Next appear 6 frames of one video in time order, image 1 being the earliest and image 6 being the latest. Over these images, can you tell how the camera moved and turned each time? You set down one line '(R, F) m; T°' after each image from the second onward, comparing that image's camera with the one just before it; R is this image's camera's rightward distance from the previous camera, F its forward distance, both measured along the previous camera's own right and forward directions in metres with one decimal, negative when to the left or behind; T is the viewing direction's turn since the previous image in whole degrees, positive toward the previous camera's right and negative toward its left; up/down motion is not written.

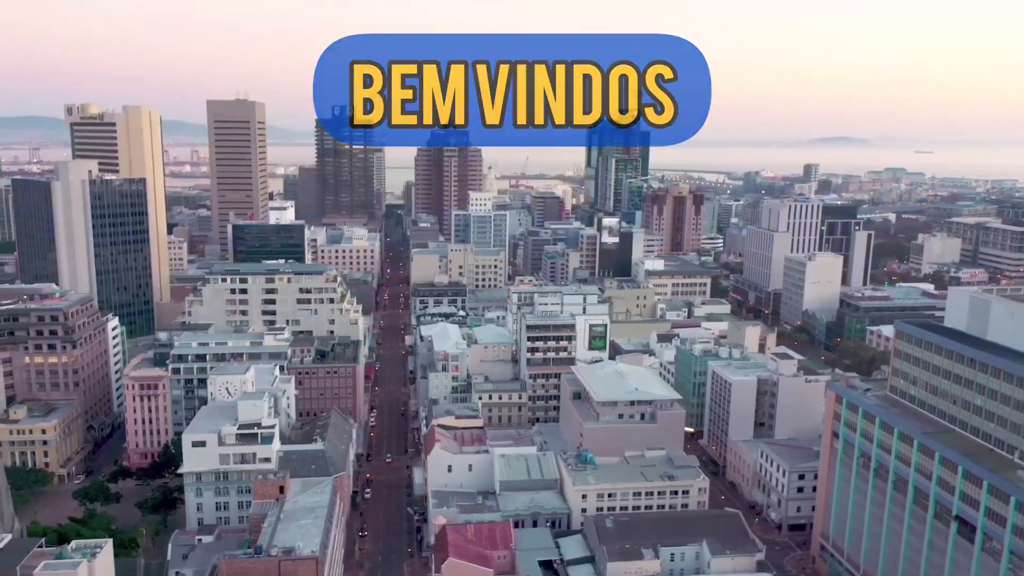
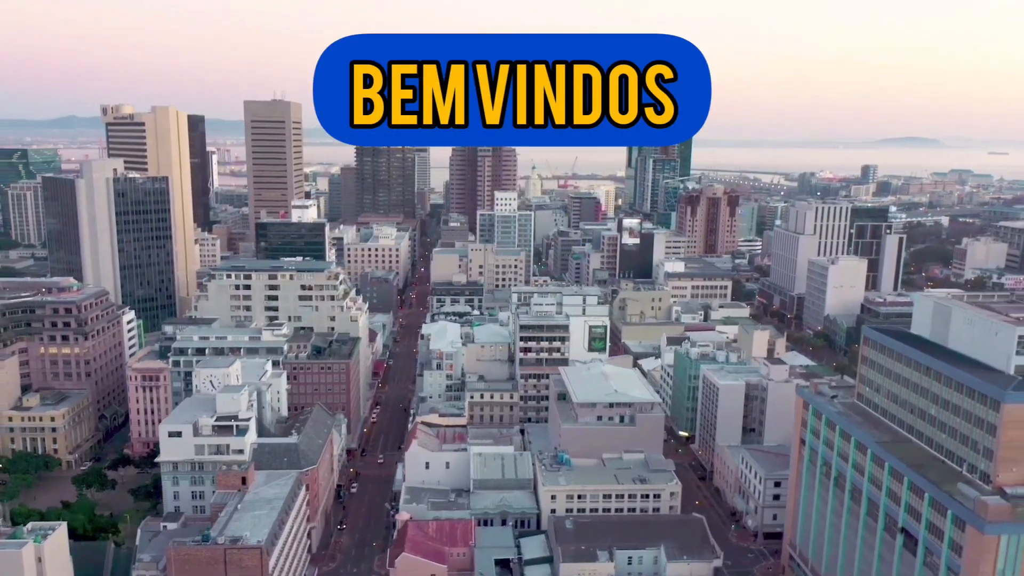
(+4.8, 0.0) m; -4°
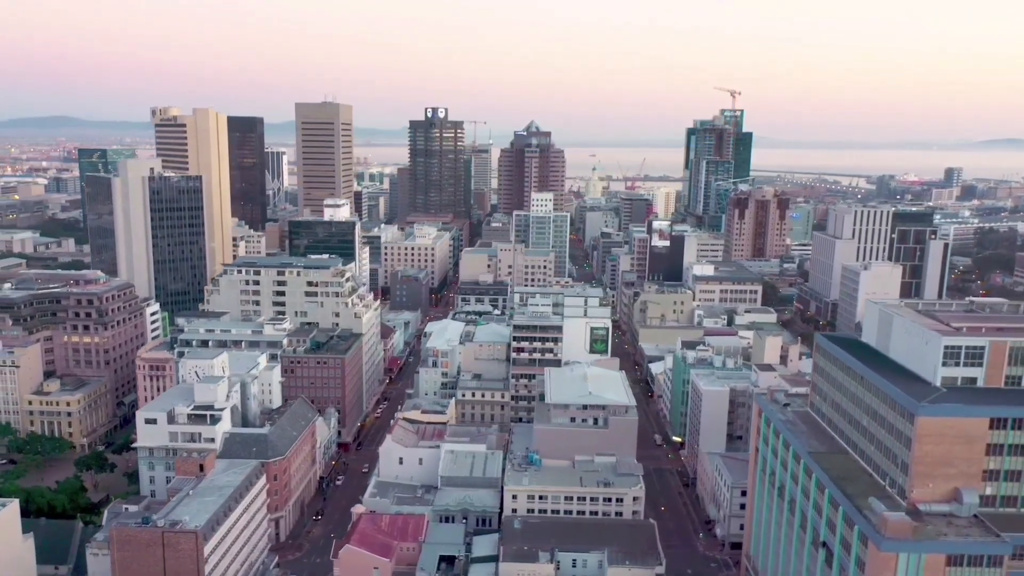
(+6.4, +0.2) m; -5°
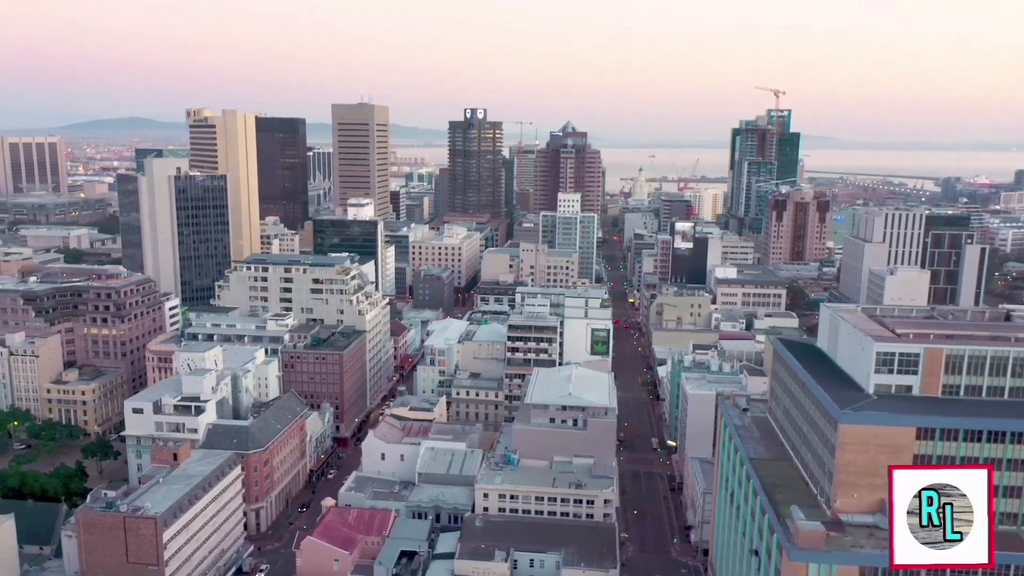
(+4.9, 0.0) m; -4°
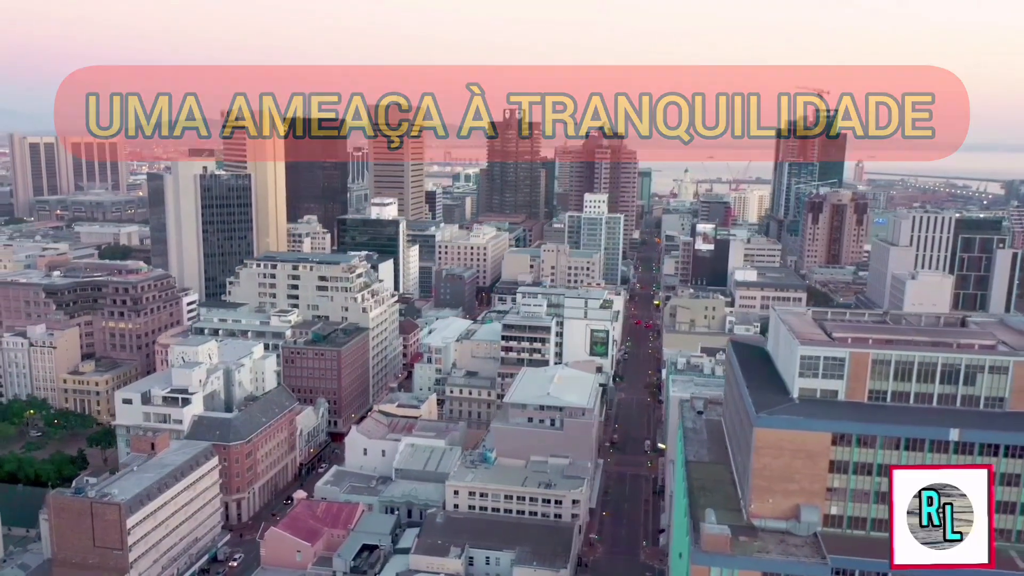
(+4.8, -0.1) m; -4°
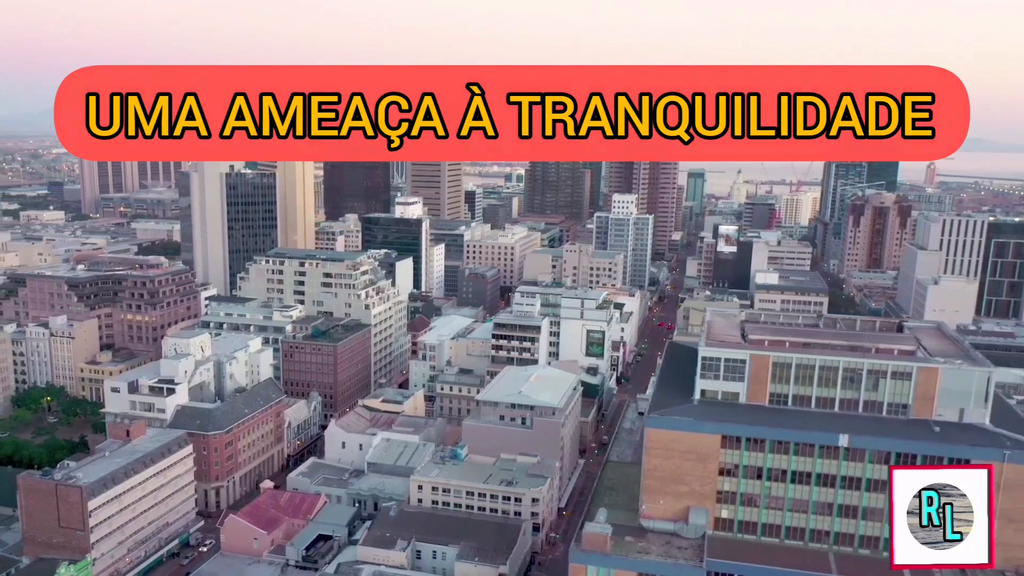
(+5.7, -0.1) m; -4°
